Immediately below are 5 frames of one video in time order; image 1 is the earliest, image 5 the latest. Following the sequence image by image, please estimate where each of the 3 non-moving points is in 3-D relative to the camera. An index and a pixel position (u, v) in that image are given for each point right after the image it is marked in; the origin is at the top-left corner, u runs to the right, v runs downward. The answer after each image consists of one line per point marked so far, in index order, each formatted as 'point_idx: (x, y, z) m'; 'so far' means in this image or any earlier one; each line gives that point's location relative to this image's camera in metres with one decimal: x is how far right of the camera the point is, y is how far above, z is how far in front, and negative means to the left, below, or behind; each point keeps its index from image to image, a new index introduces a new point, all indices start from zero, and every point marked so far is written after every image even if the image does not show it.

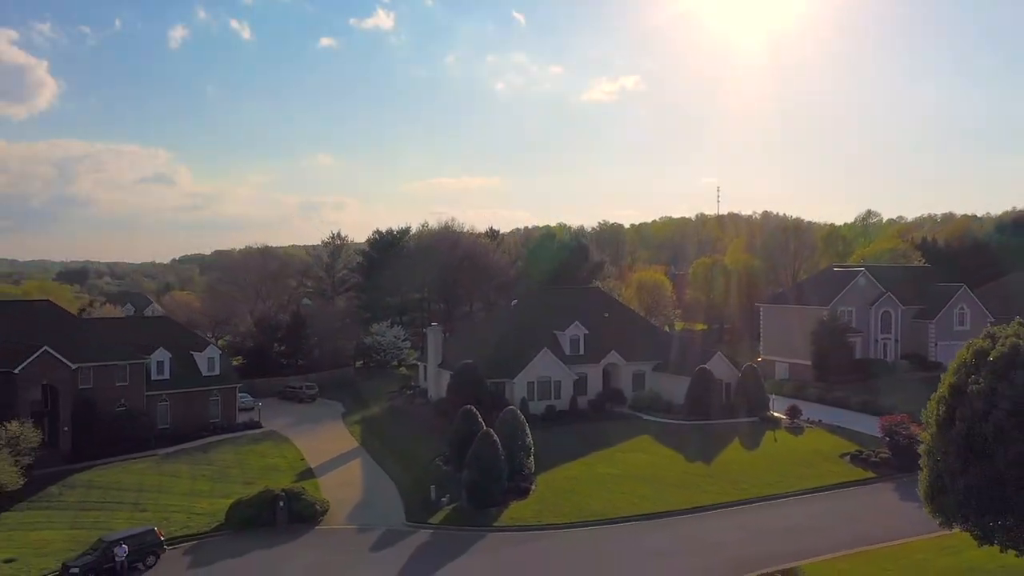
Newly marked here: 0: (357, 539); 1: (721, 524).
0: (-3.8, -6.3, +18.1) m
1: (+5.3, -6.0, +18.5) m
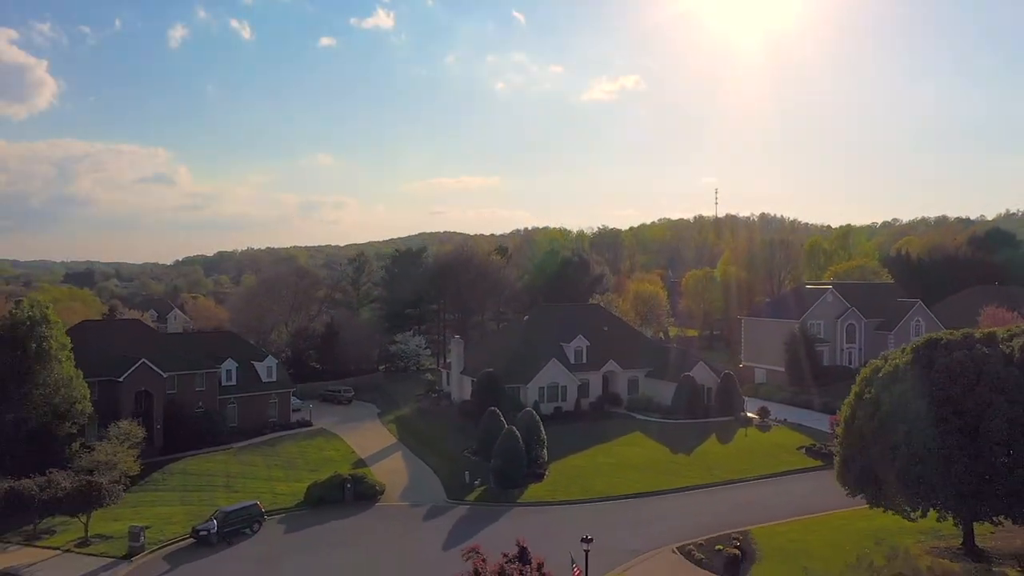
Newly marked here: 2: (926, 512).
0: (-3.2, -7.2, +23.1) m
1: (+5.9, -6.9, +23.5) m
2: (+9.8, -5.3, +17.6) m
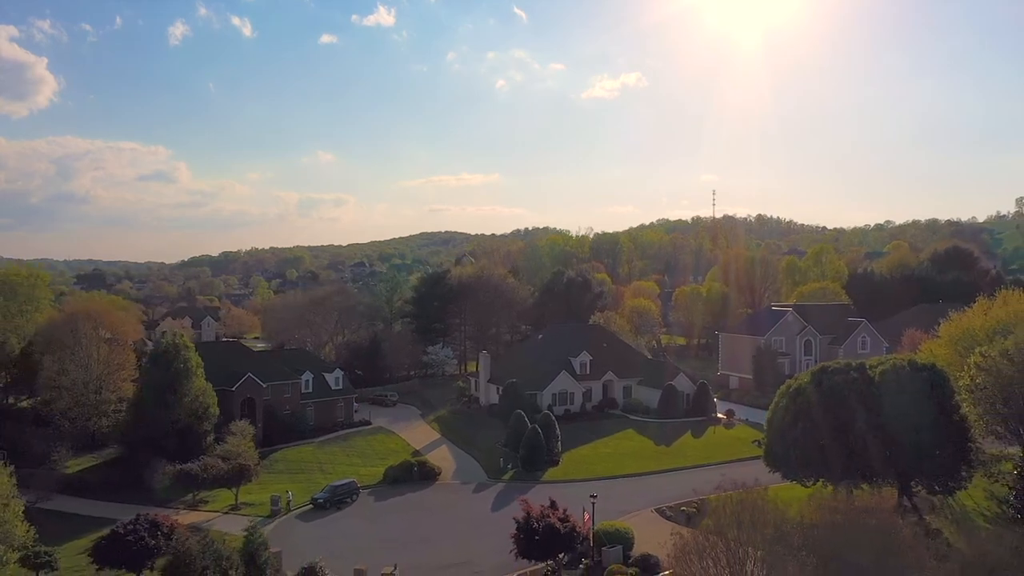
0: (-2.1, -8.8, +31.8) m
1: (+7.0, -8.4, +32.2) m
2: (+10.9, -6.9, +26.2) m
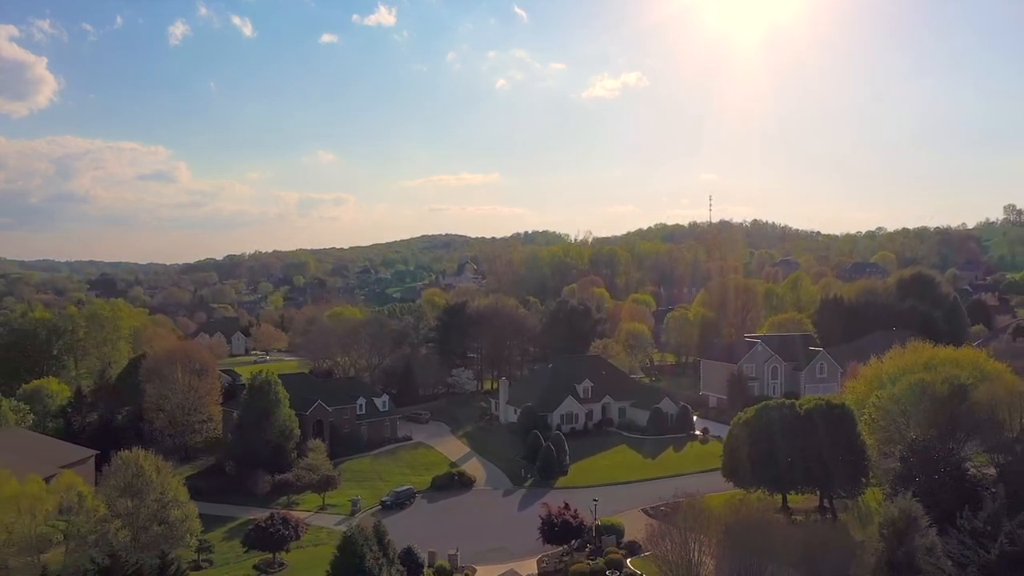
0: (-1.0, -11.7, +41.2) m
1: (+8.1, -11.3, +41.6) m
2: (+12.0, -9.8, +35.6) m
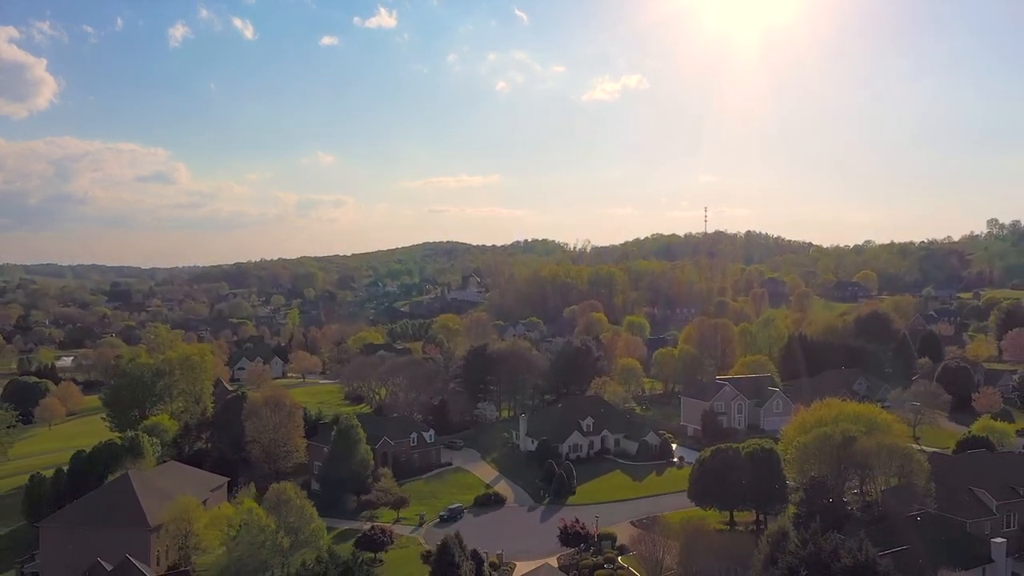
0: (+0.7, -17.0, +55.6) m
1: (+9.8, -16.6, +56.0) m
2: (+13.7, -15.1, +50.1) m
